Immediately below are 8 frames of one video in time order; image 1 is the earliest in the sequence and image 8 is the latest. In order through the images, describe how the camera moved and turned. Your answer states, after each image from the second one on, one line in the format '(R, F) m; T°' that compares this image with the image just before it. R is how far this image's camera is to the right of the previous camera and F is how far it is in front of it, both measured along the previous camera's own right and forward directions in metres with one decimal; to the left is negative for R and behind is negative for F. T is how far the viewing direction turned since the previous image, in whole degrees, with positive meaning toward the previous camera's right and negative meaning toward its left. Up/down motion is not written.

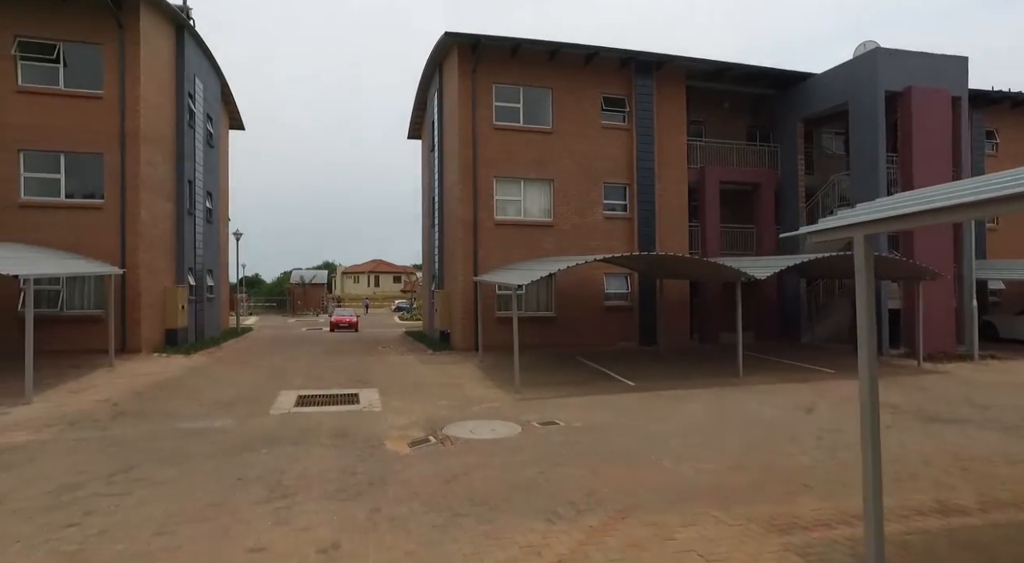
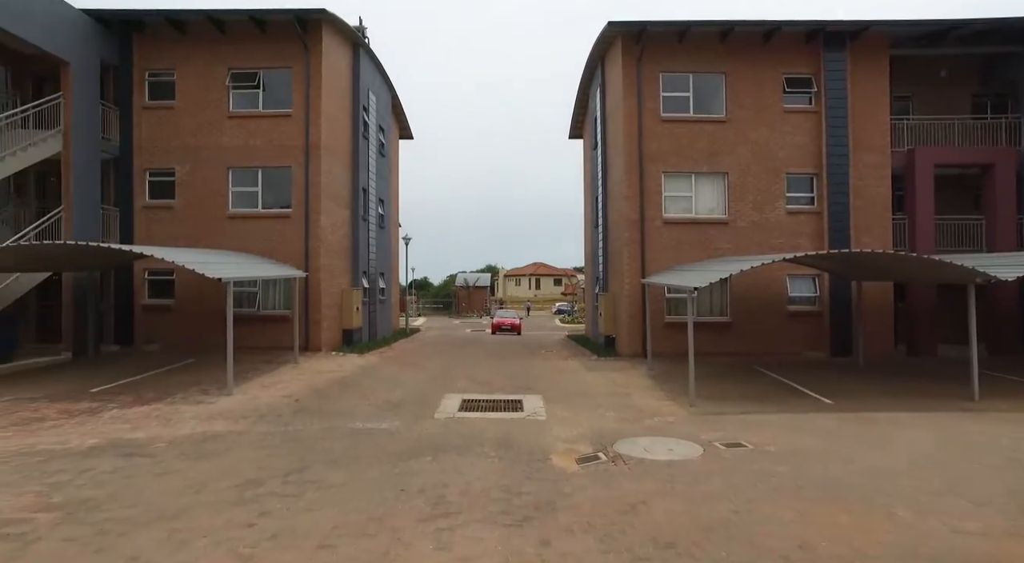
(-0.2, +0.7) m; -15°
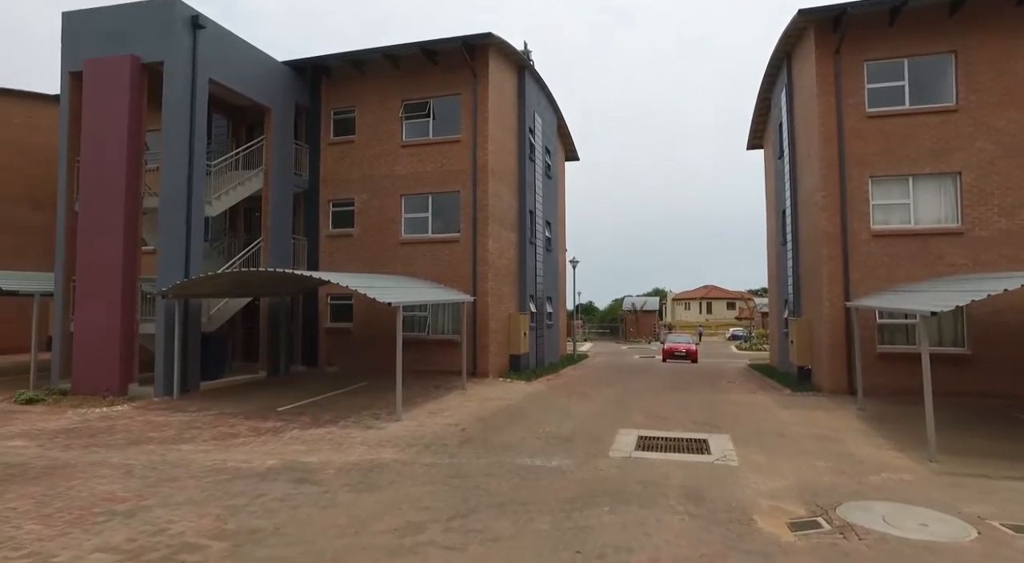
(-0.2, +0.9) m; -15°
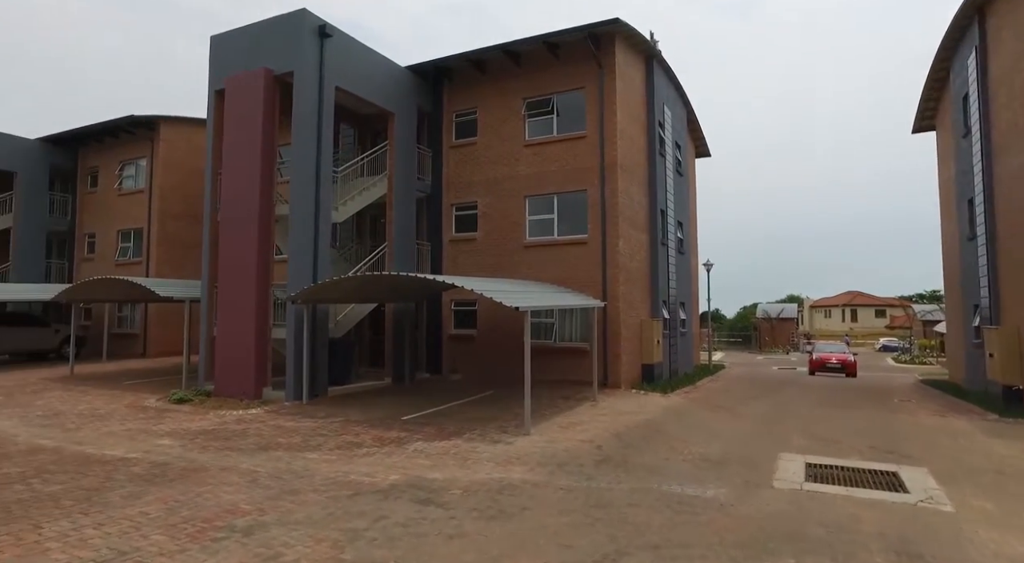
(-0.3, +1.0) m; -11°
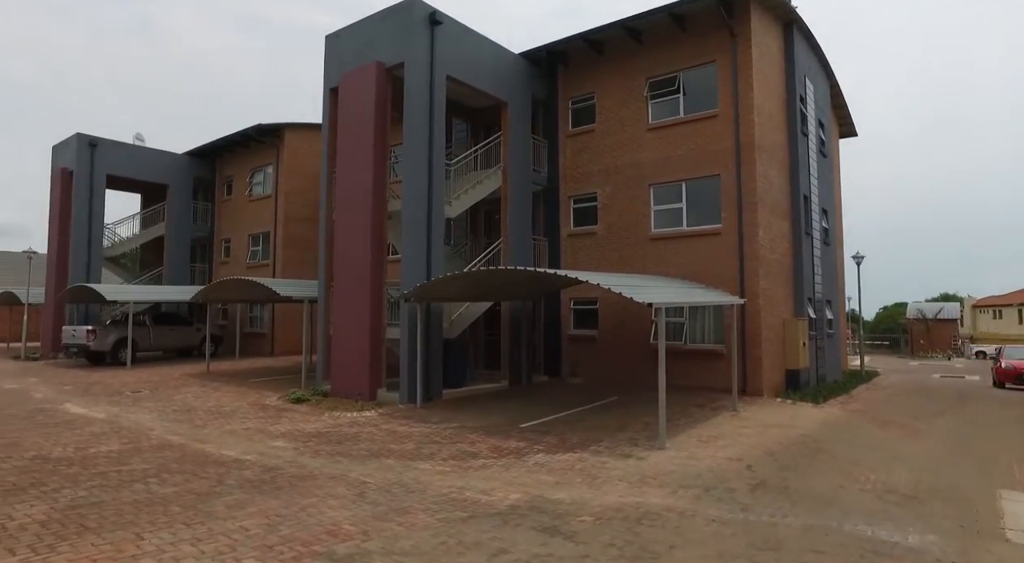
(-0.2, +1.1) m; -10°
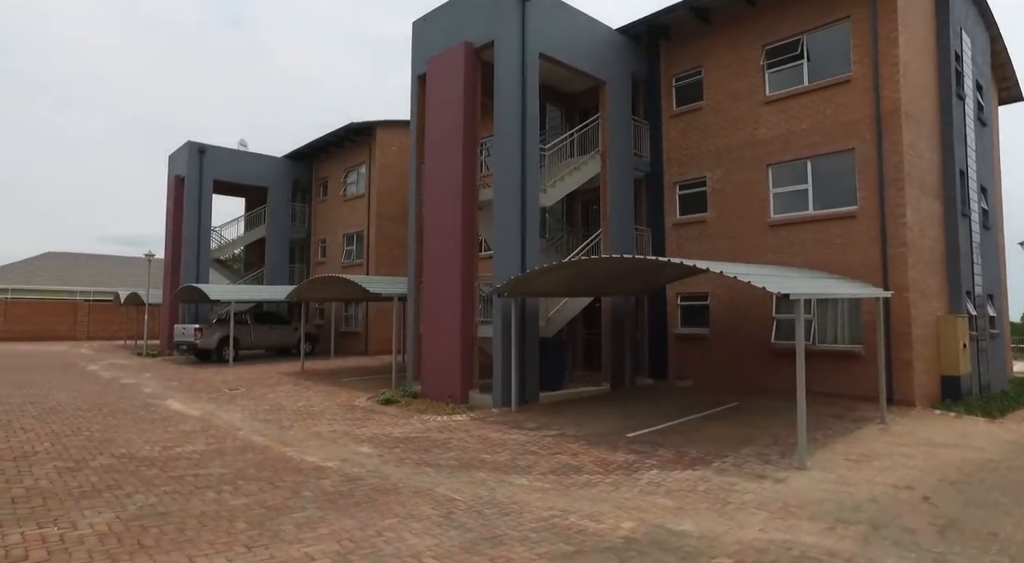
(-0.2, +1.1) m; -9°
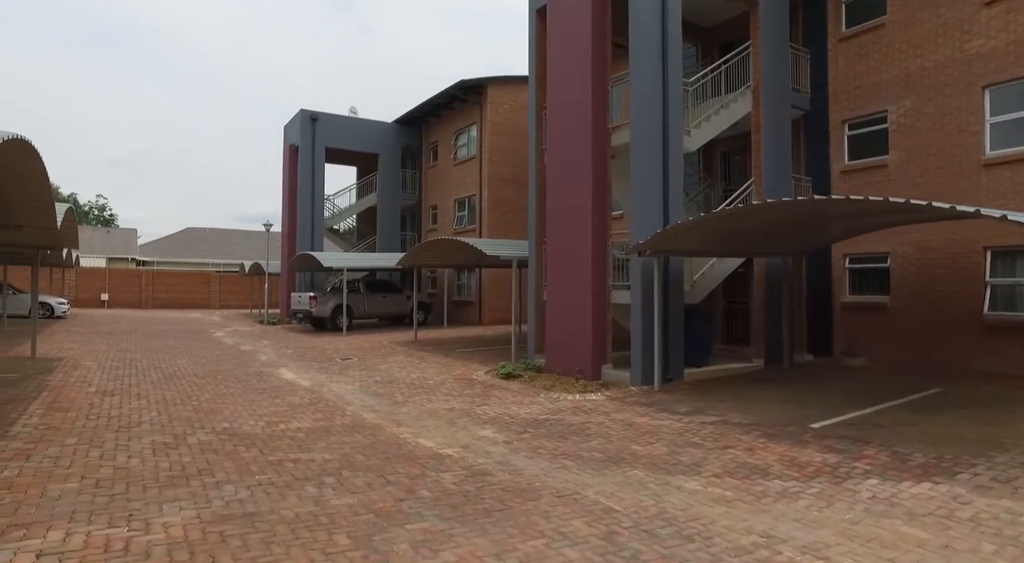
(-0.5, +1.6) m; -10°
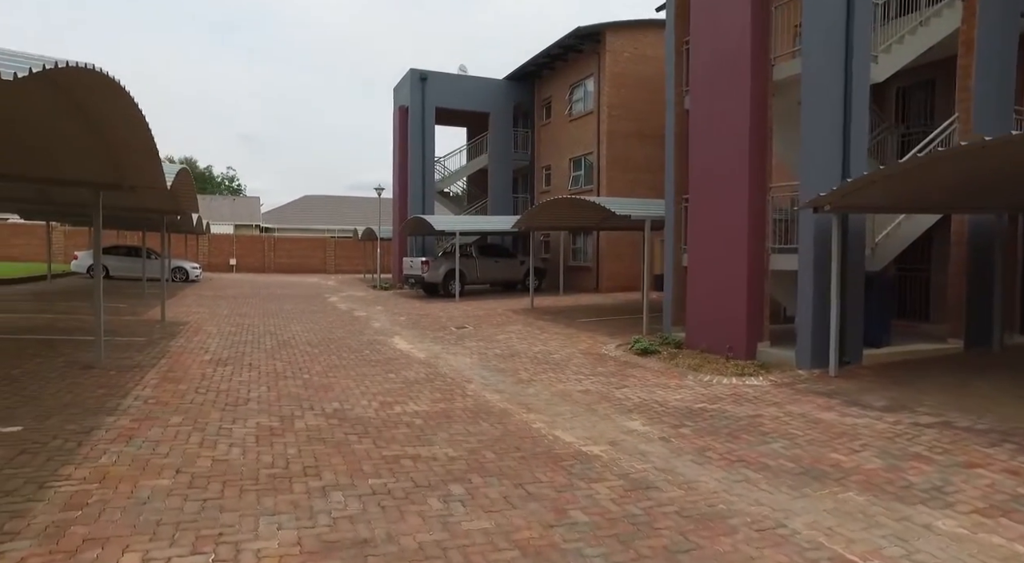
(-0.5, +1.2) m; -10°
